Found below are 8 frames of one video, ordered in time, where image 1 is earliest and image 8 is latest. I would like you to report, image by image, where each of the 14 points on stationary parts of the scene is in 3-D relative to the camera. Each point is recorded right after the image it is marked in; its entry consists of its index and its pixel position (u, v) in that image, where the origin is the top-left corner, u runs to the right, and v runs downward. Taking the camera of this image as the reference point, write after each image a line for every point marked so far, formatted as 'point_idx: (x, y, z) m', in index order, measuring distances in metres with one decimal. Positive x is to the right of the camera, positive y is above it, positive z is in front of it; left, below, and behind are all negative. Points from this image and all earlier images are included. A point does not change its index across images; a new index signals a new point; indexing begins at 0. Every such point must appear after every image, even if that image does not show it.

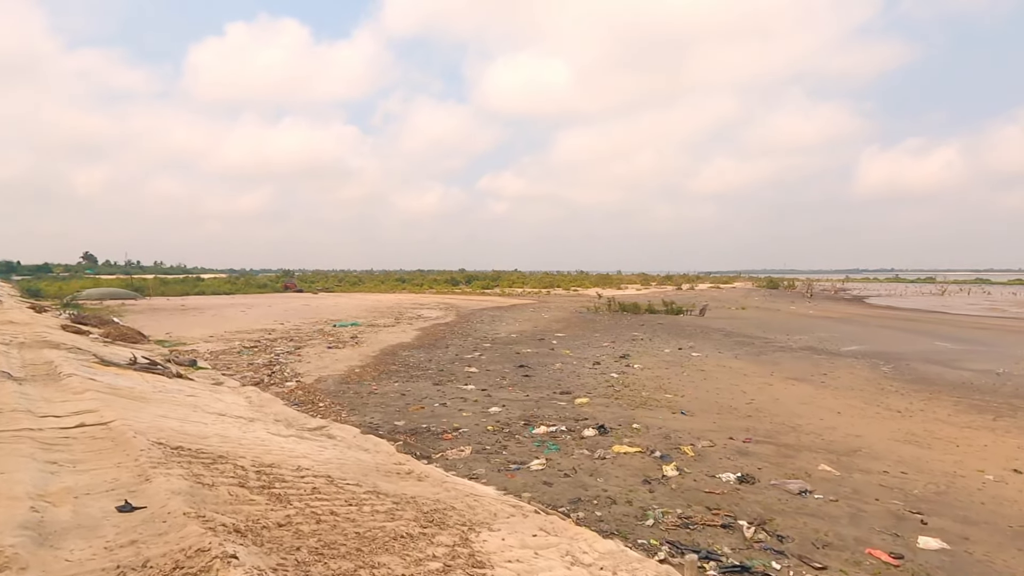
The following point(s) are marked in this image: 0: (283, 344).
0: (-7.3, -1.8, +15.7) m
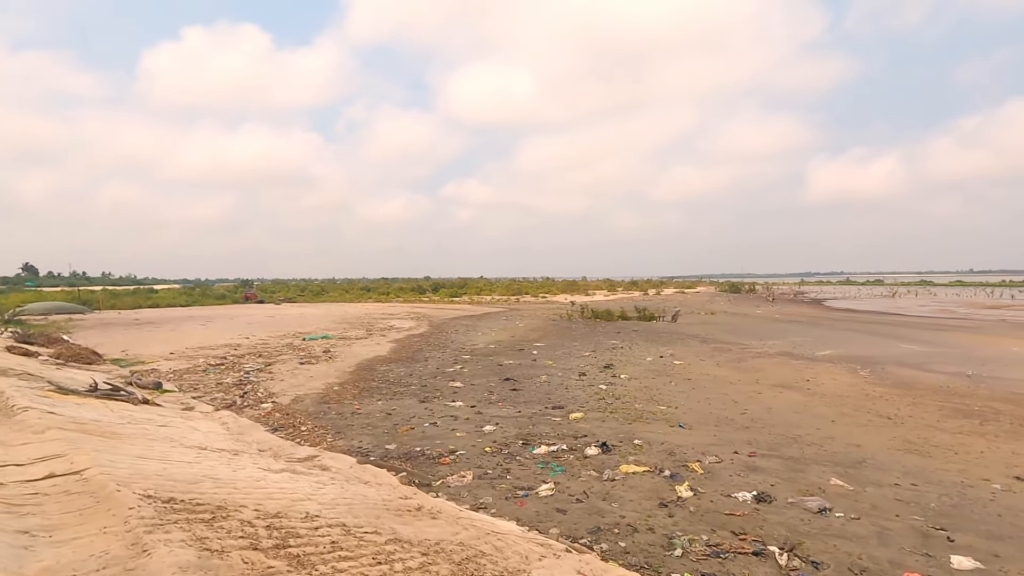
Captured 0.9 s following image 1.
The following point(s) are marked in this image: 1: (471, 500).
0: (-7.9, -2.2, +14.9) m
1: (-0.4, -2.1, +5.0) m
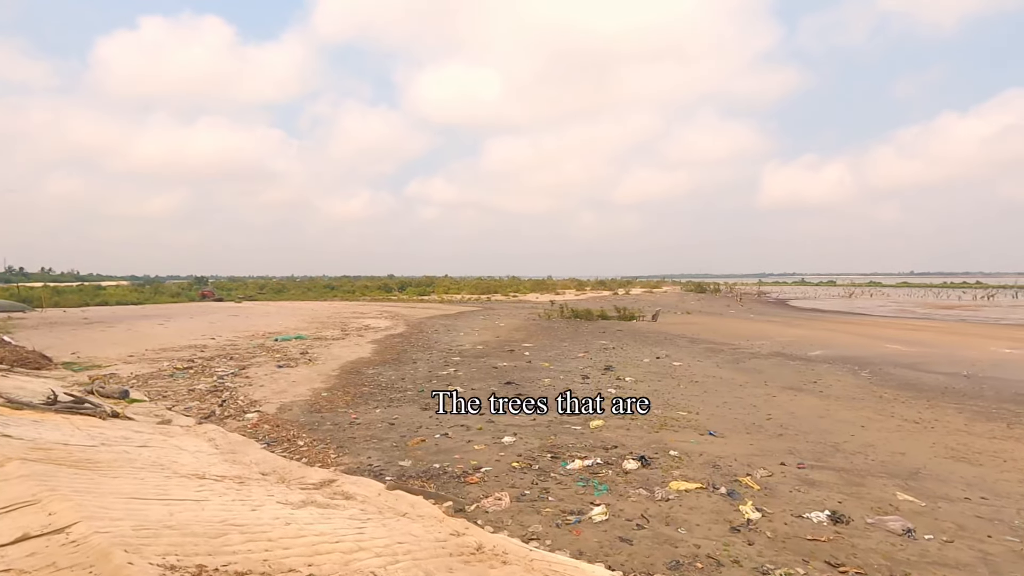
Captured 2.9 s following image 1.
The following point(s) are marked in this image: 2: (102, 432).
0: (-8.0, -2.1, +13.7) m
1: (+0.1, -2.1, +4.3) m
2: (-4.3, -1.5, +5.2) m
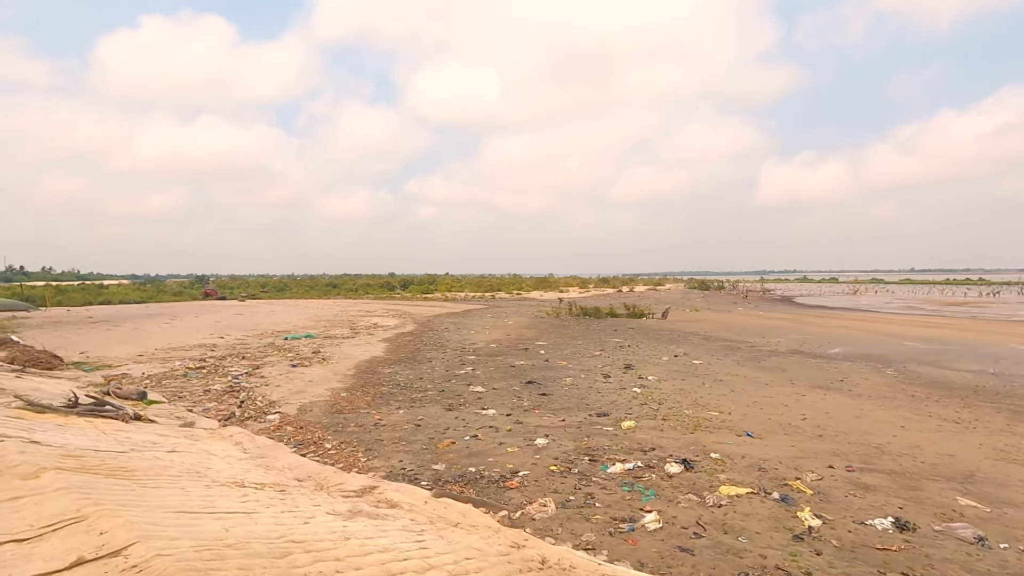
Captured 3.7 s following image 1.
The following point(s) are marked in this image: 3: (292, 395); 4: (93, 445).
0: (-7.6, -2.1, +13.6) m
1: (+0.5, -2.1, +4.1) m
2: (-3.9, -1.5, +5.0) m
3: (-4.3, -2.1, +9.7) m
4: (-3.6, -1.4, +4.3) m
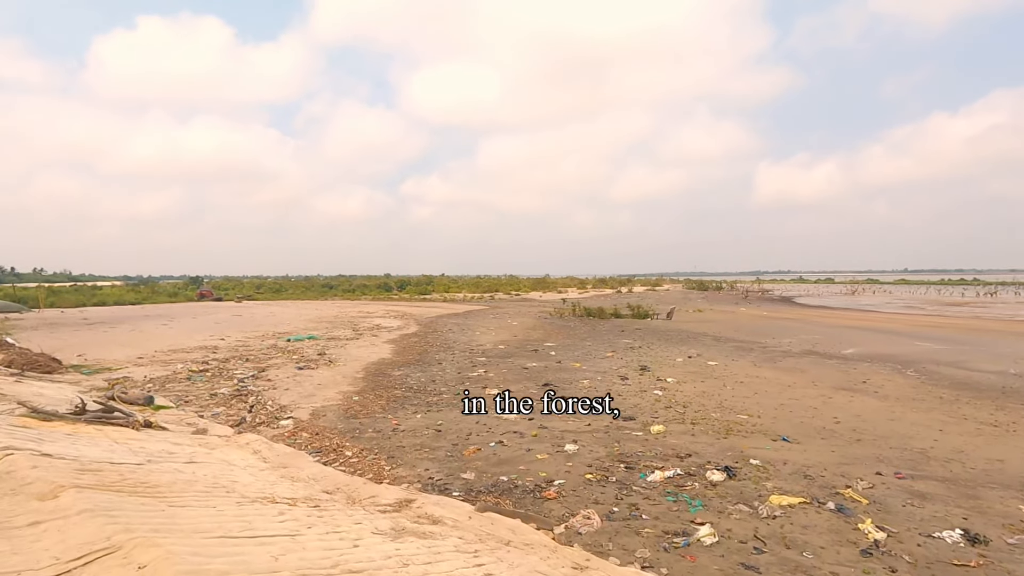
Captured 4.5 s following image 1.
0: (-7.3, -2.1, +13.2) m
1: (+0.9, -2.1, +3.9) m
2: (-3.5, -1.5, +4.7) m
3: (-4.0, -2.1, +9.4) m
4: (-3.2, -1.3, +4.0) m
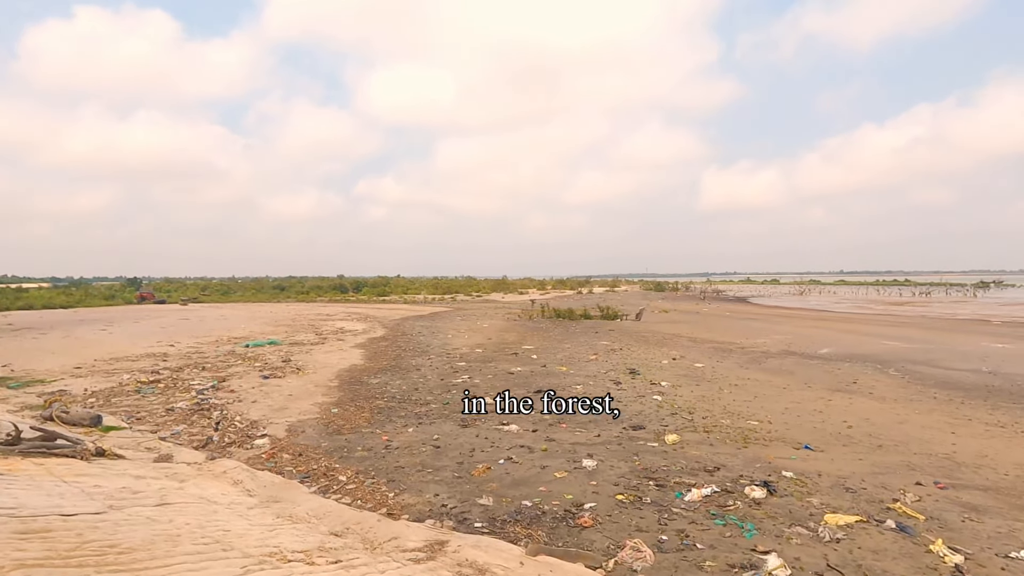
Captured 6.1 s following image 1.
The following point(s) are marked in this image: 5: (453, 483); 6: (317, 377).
0: (-7.7, -2.1, +12.0) m
1: (+1.2, -2.1, +3.3) m
2: (-3.2, -1.5, +3.8) m
3: (-4.0, -2.1, +8.4) m
4: (-2.9, -1.4, +3.1) m
5: (-0.6, -2.1, +5.4) m
6: (-4.6, -2.1, +11.7) m
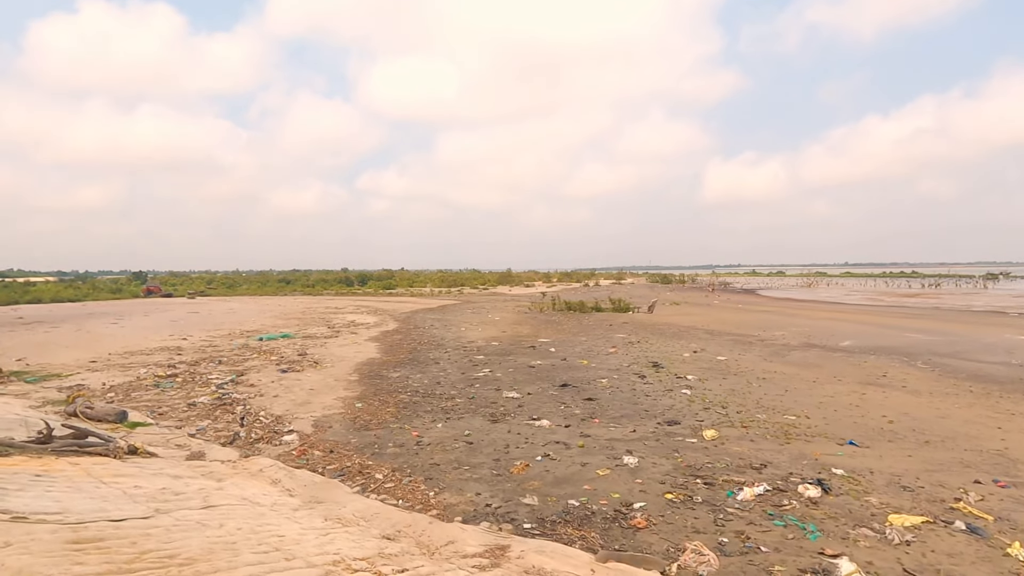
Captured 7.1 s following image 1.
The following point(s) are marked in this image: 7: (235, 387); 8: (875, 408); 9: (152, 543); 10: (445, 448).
0: (-7.2, -2.0, +11.9) m
1: (+1.7, -2.0, +3.2) m
2: (-2.7, -1.4, +3.6) m
3: (-3.6, -2.0, +8.3) m
4: (-2.5, -1.3, +2.9) m
5: (-0.2, -2.0, +5.2) m
6: (-4.1, -1.9, +11.6) m
7: (-5.5, -2.0, +9.8) m
8: (+5.7, -1.9, +7.8) m
9: (-1.8, -1.3, +2.5) m
10: (-0.9, -2.0, +6.2) m
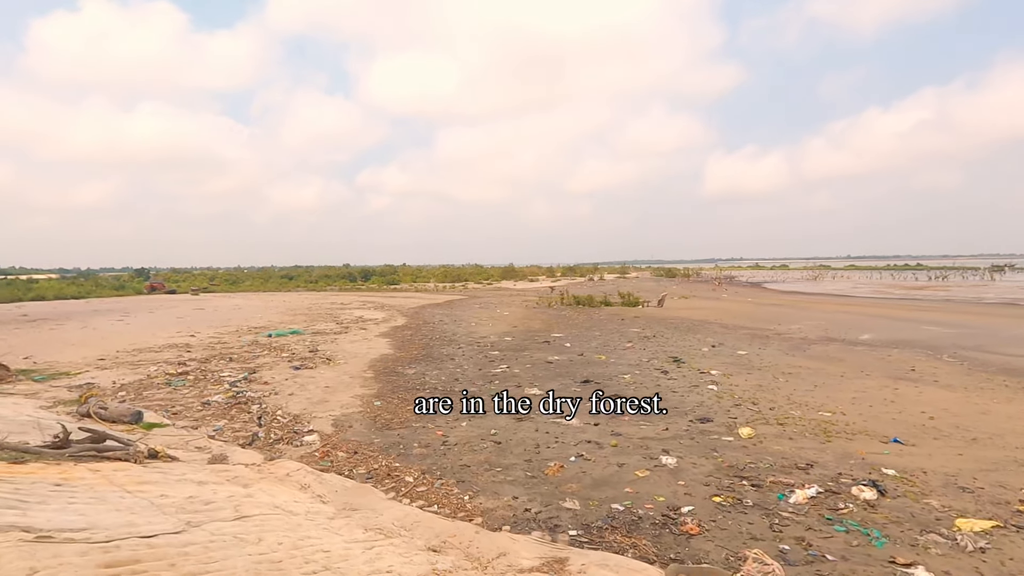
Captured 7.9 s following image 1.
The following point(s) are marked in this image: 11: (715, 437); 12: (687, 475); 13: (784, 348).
0: (-6.8, -1.9, +11.7) m
1: (+2.0, -2.0, +2.9) m
2: (-2.4, -1.4, +3.4) m
3: (-3.2, -1.9, +8.1) m
4: (-2.1, -1.3, +2.7) m
5: (+0.2, -2.0, +5.0) m
6: (-3.7, -1.8, +11.4) m
7: (-5.1, -1.9, +9.6) m
8: (+6.1, -1.8, +7.6) m
9: (-1.5, -1.3, +2.3) m
10: (-0.5, -1.9, +6.0) m
11: (+2.5, -1.9, +6.2) m
12: (+1.8, -1.9, +5.1) m
13: (+7.2, -1.6, +13.1) m
